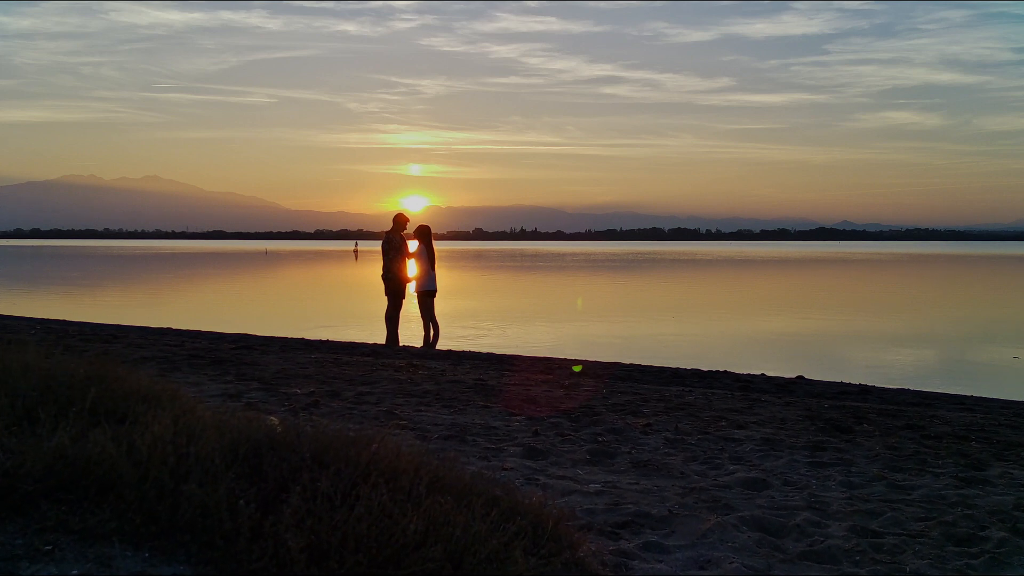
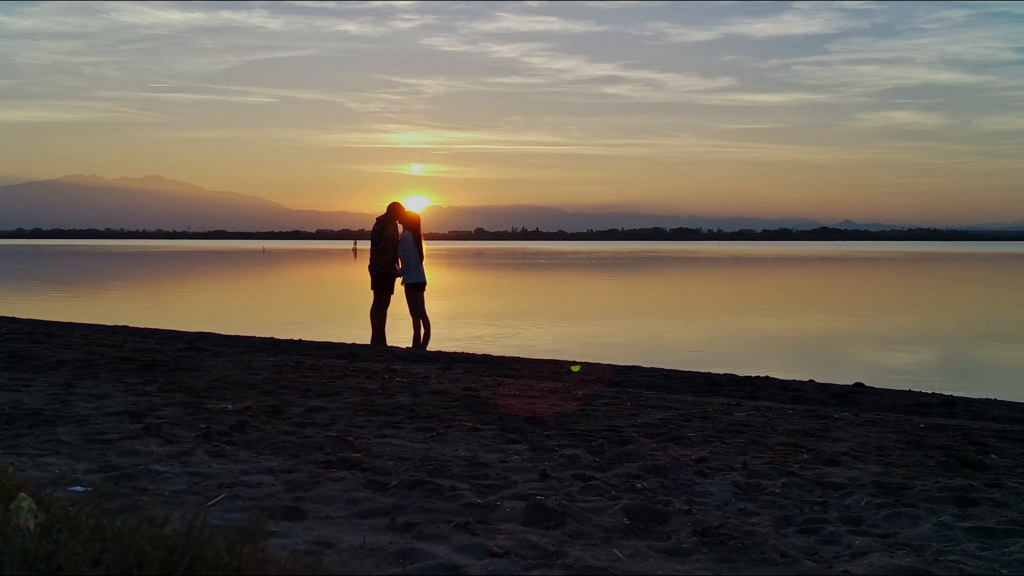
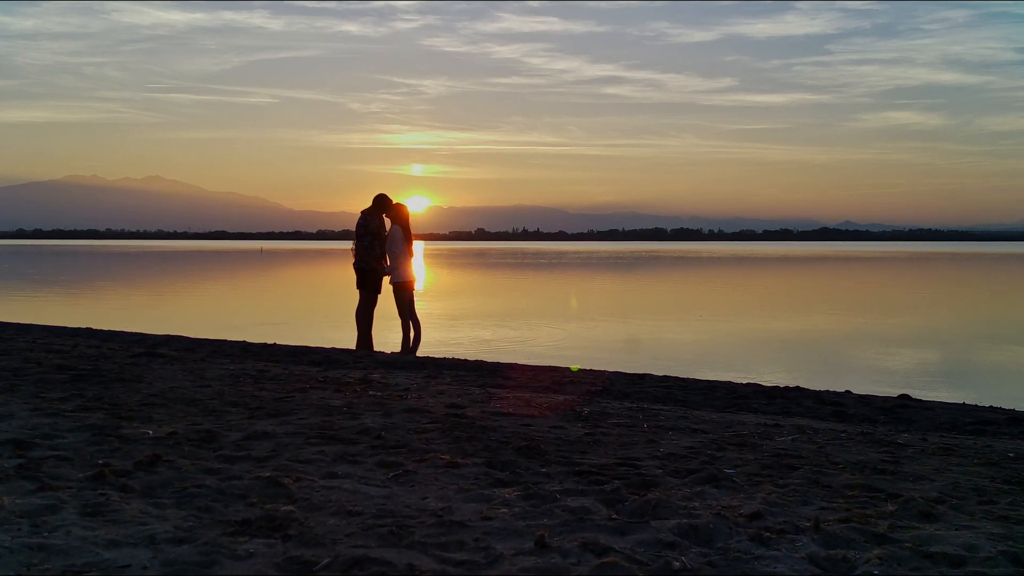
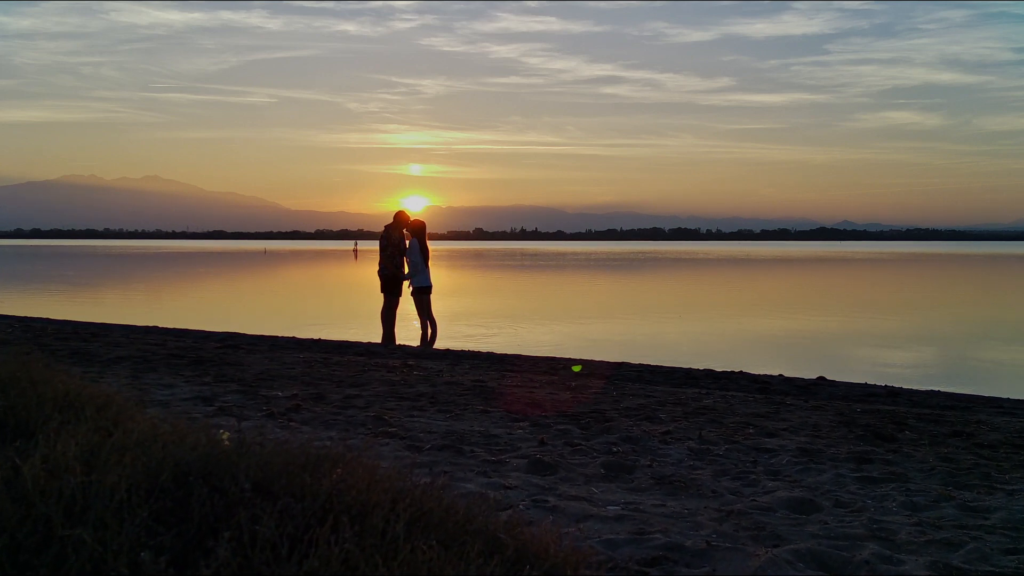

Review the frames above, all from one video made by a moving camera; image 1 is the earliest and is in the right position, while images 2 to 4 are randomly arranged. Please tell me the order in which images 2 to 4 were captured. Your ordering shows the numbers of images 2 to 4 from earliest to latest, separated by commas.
4, 2, 3
